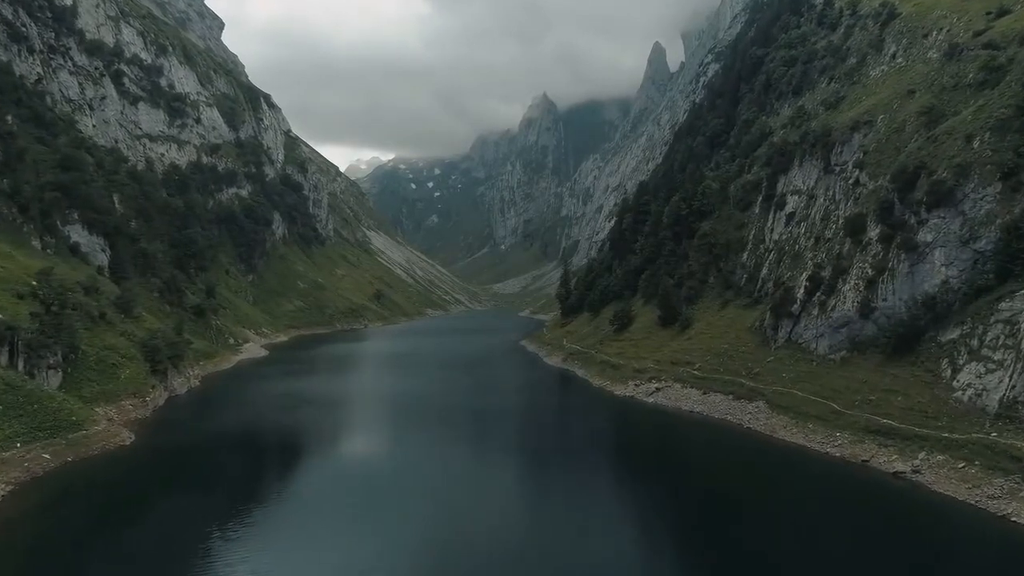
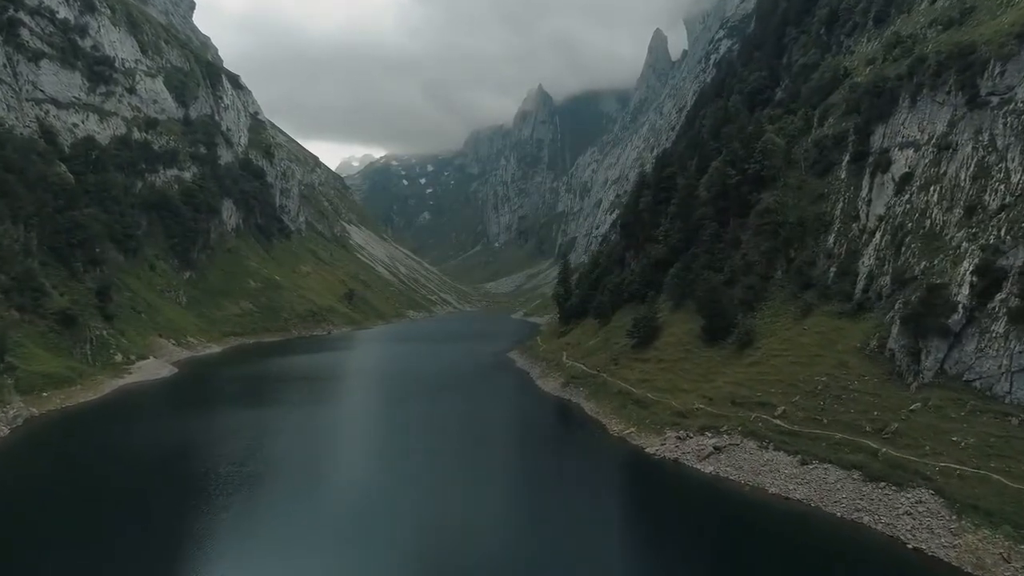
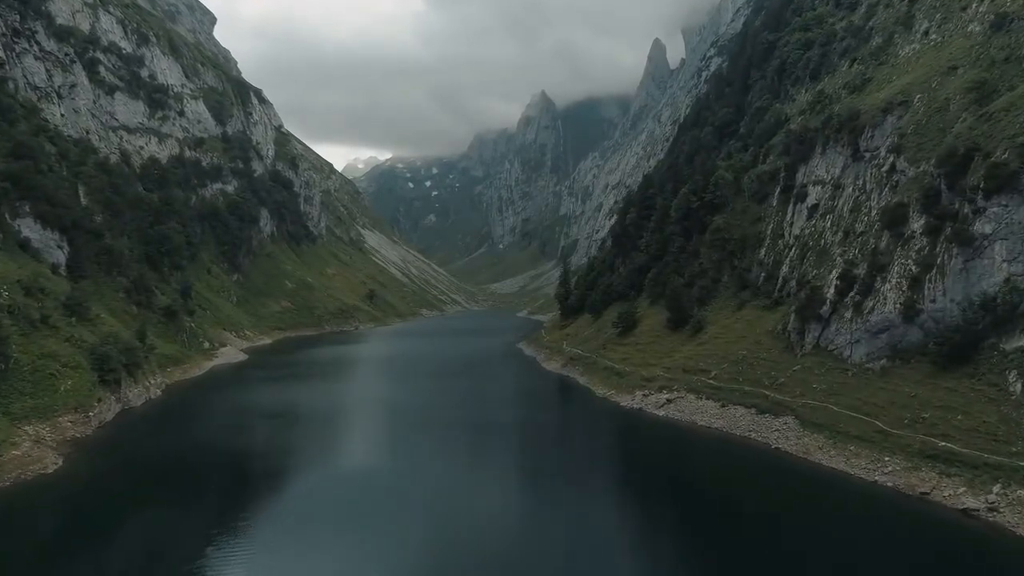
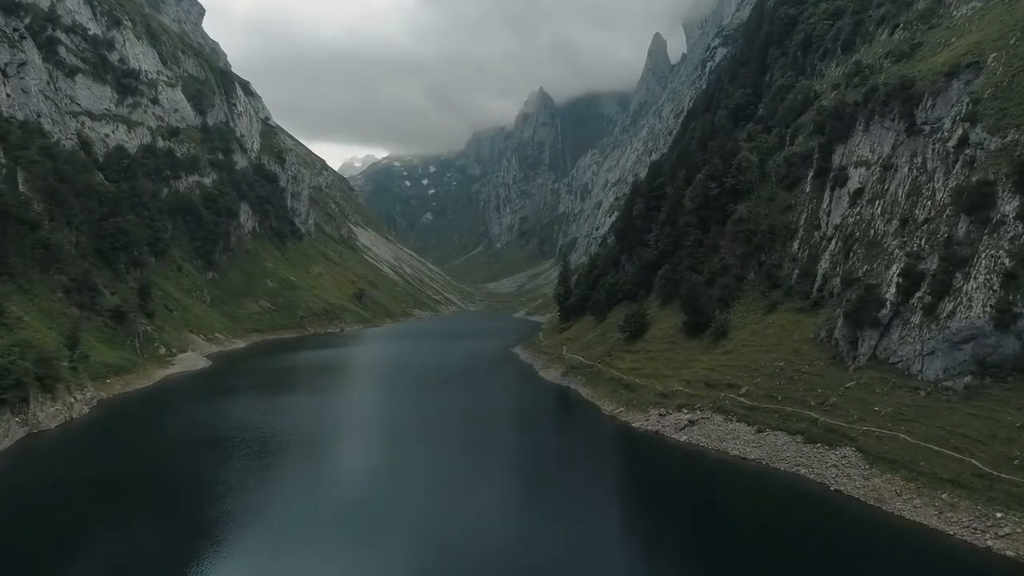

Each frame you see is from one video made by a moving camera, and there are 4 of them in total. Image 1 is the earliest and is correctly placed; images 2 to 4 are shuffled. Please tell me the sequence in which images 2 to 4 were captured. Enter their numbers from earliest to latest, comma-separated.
3, 4, 2
